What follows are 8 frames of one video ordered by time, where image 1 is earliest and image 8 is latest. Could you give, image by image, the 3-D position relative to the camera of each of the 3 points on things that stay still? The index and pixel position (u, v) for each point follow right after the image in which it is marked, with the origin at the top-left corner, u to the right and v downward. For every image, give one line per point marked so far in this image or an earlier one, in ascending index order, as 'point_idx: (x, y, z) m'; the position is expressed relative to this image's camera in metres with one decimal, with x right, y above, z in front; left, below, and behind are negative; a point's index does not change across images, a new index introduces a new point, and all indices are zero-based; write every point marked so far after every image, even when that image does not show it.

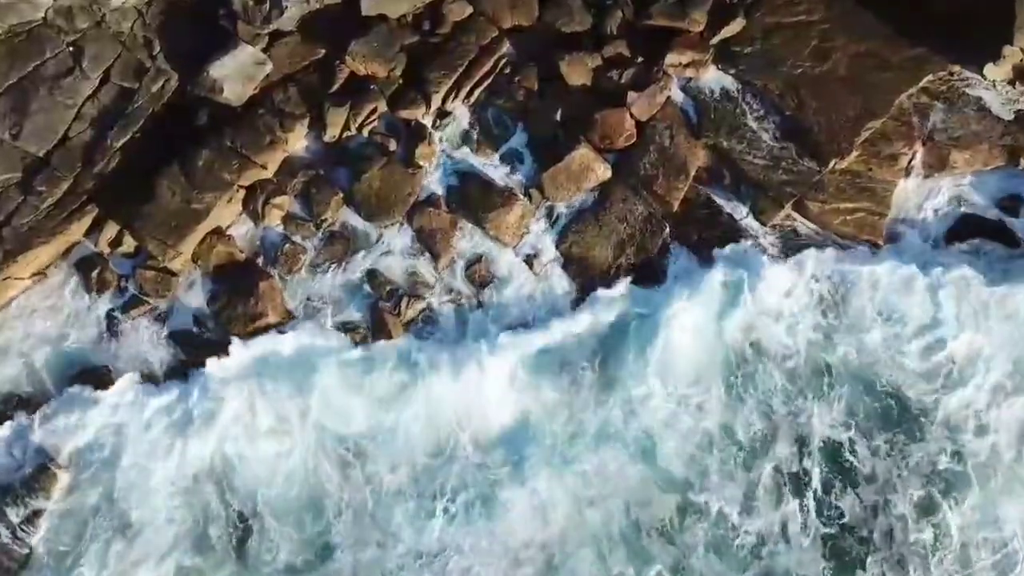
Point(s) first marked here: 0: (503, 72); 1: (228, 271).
0: (-0.1, +2.2, +11.6) m
1: (-2.9, +0.2, +11.8) m
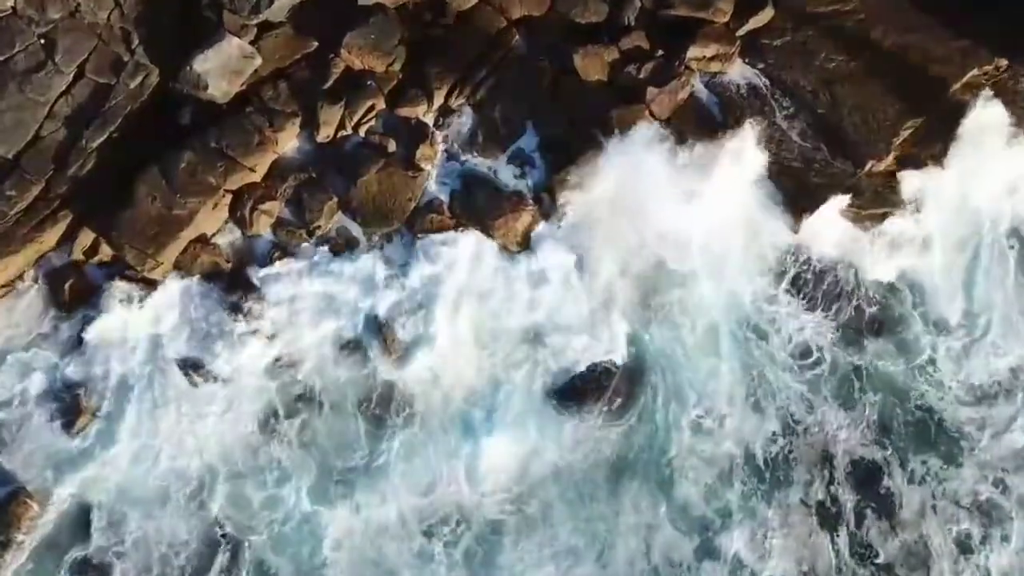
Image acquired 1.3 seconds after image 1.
0: (0.0, +2.0, +10.6) m
1: (-2.8, +0.1, +10.9) m
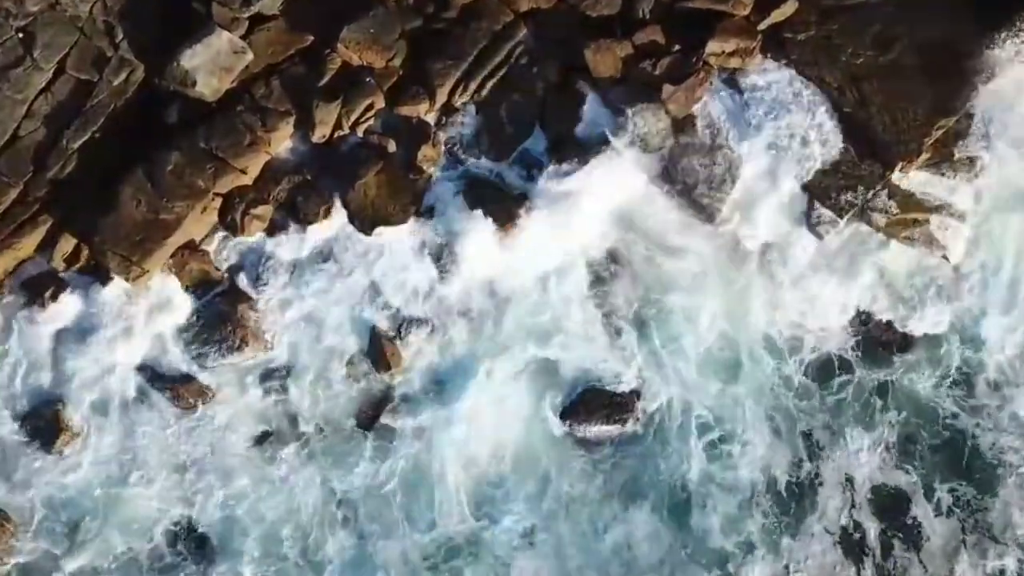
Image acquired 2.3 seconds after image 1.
0: (+0.1, +1.9, +10.0) m
1: (-2.7, 0.0, +10.3) m
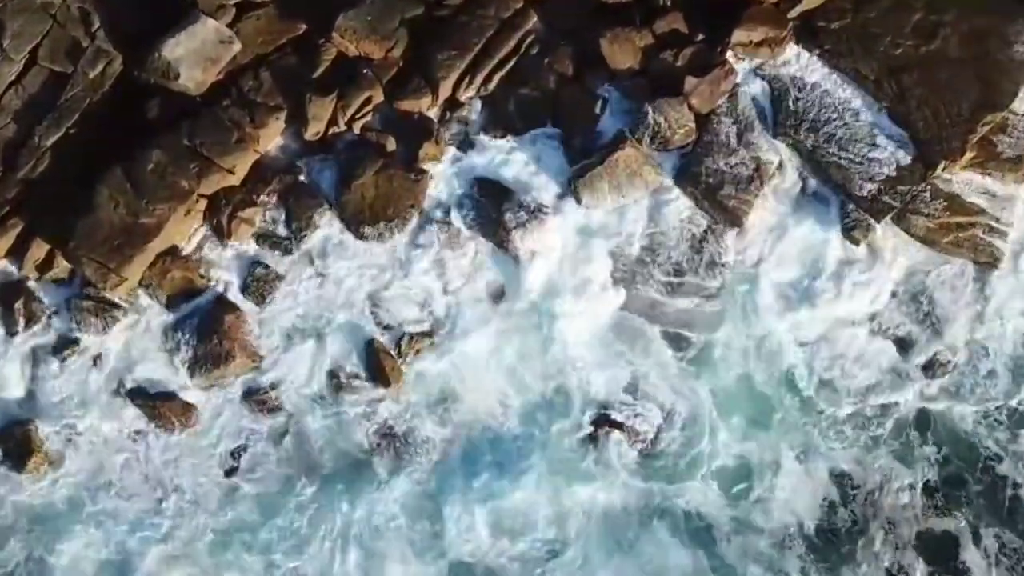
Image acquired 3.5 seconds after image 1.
0: (+0.1, +1.9, +9.2) m
1: (-2.7, -0.1, +9.5) m
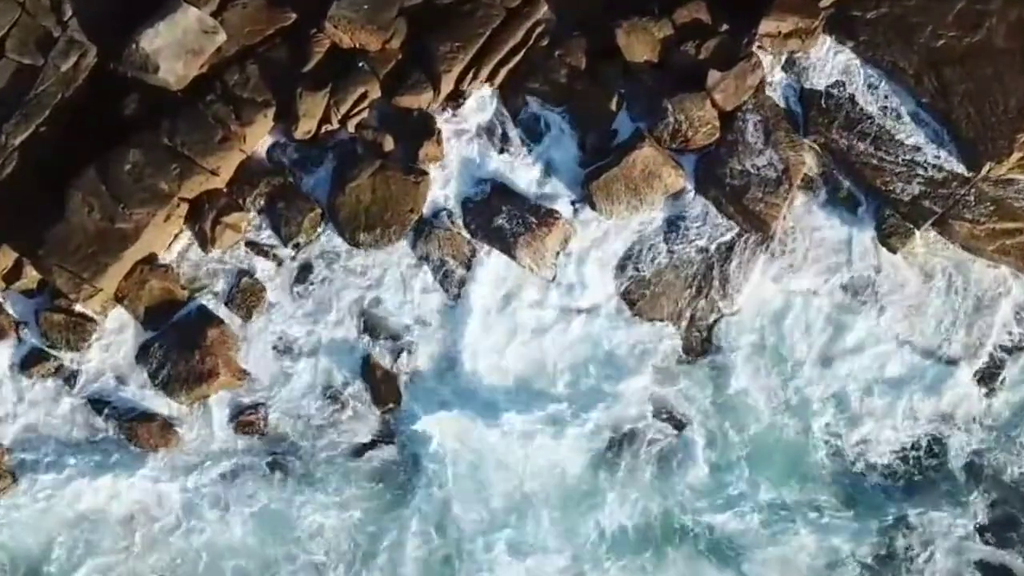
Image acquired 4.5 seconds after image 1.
0: (+0.2, +1.8, +8.5) m
1: (-2.6, -0.2, +8.7) m
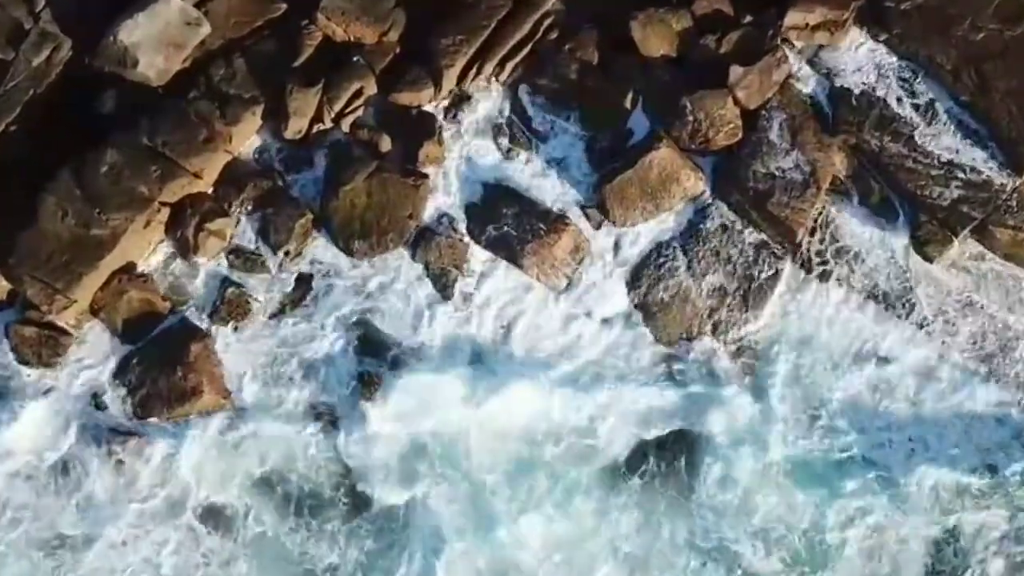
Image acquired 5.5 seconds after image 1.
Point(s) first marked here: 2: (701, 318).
0: (+0.2, +1.7, +7.9) m
1: (-2.6, -0.3, +8.1) m
2: (+1.3, -0.2, +8.2) m
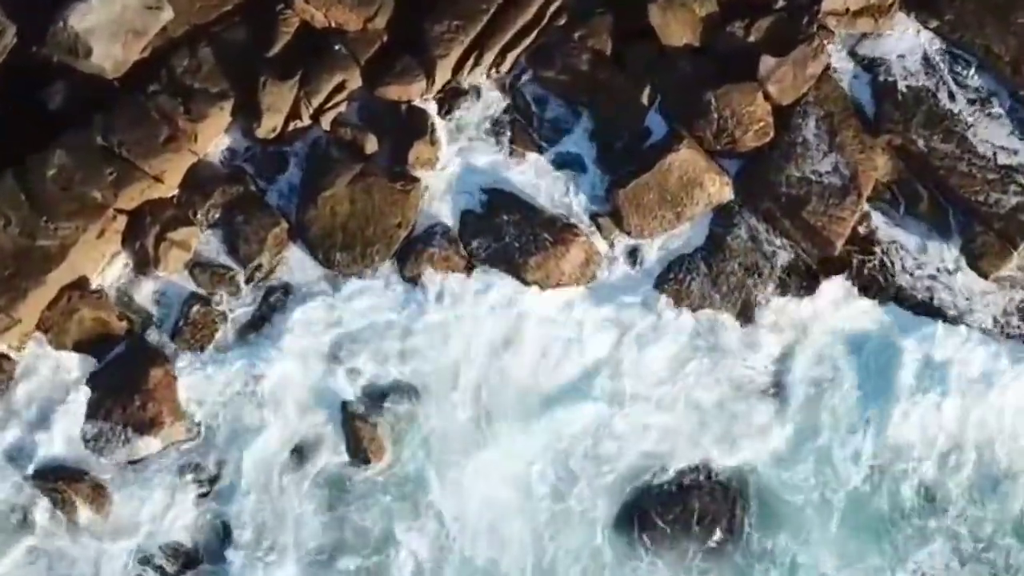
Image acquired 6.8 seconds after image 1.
0: (+0.3, +1.6, +7.0) m
1: (-2.6, -0.4, +7.2) m
2: (+1.3, -0.3, +7.2) m
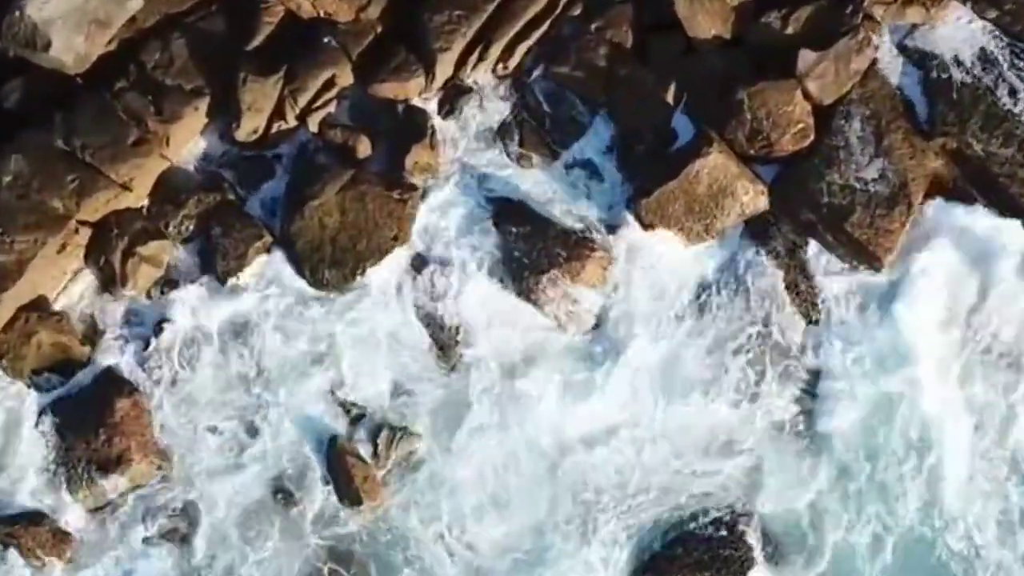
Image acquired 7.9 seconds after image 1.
0: (+0.3, +1.5, +6.3) m
1: (-2.5, -0.5, +6.4) m
2: (+1.4, -0.4, +6.5) m
